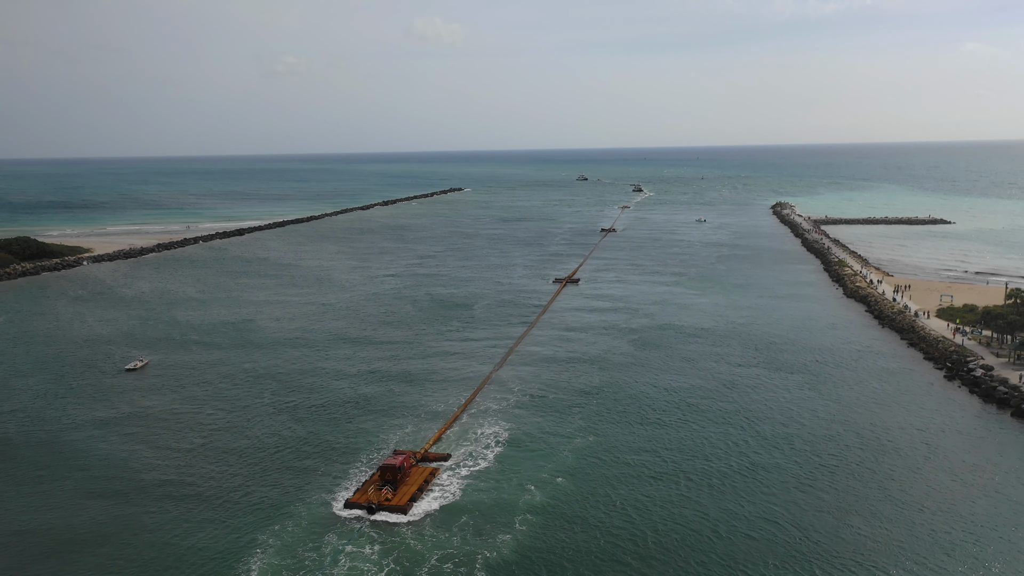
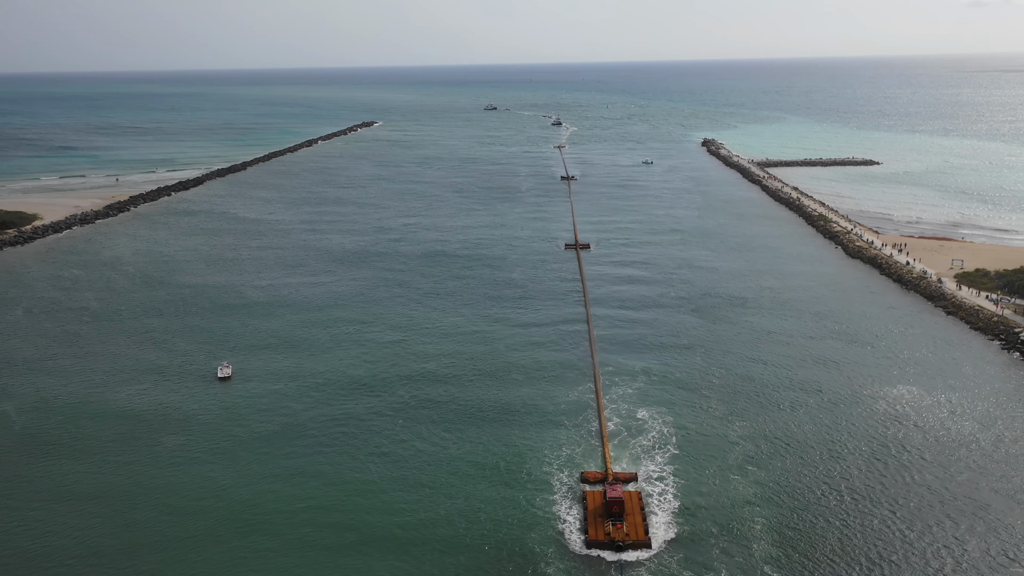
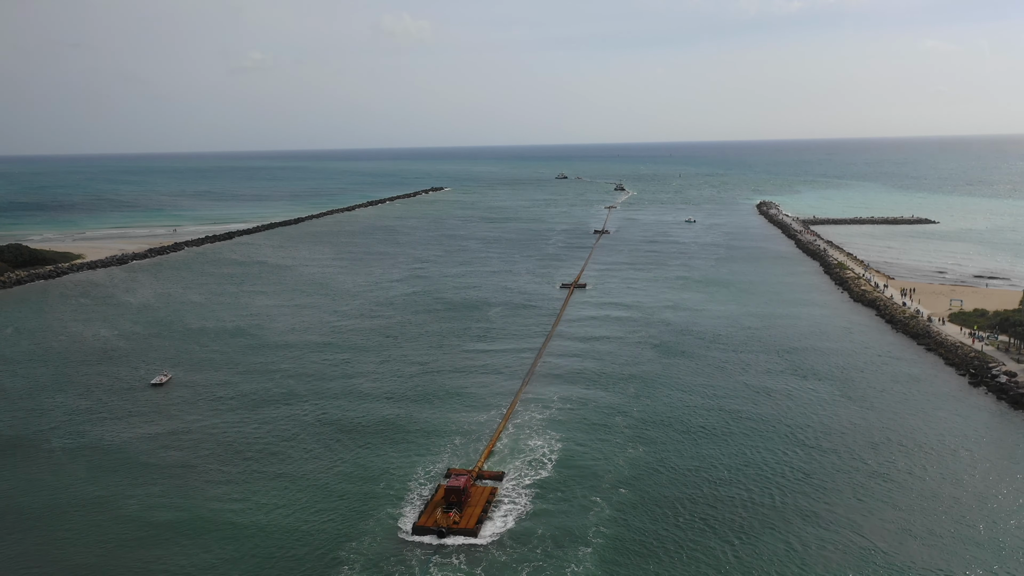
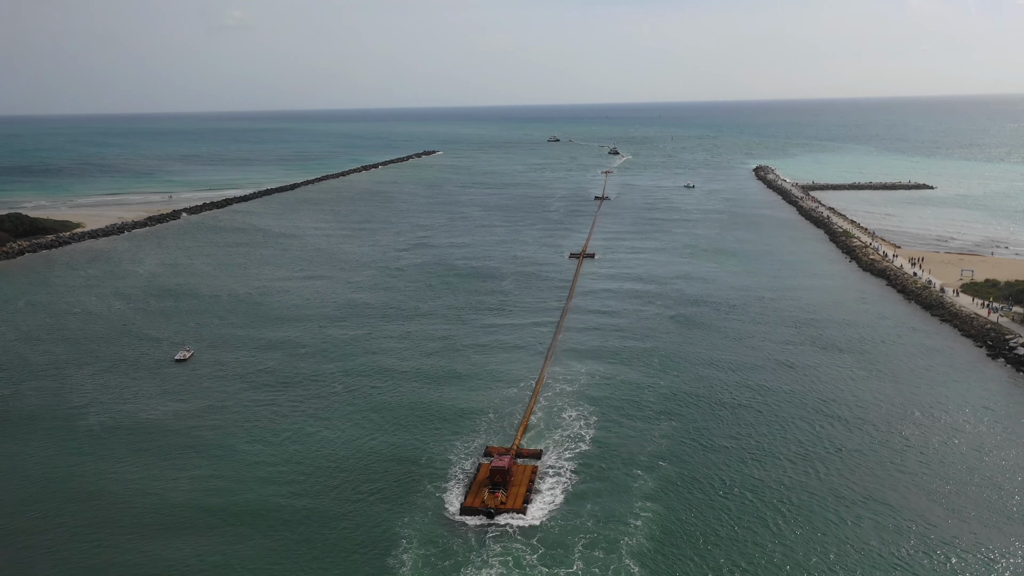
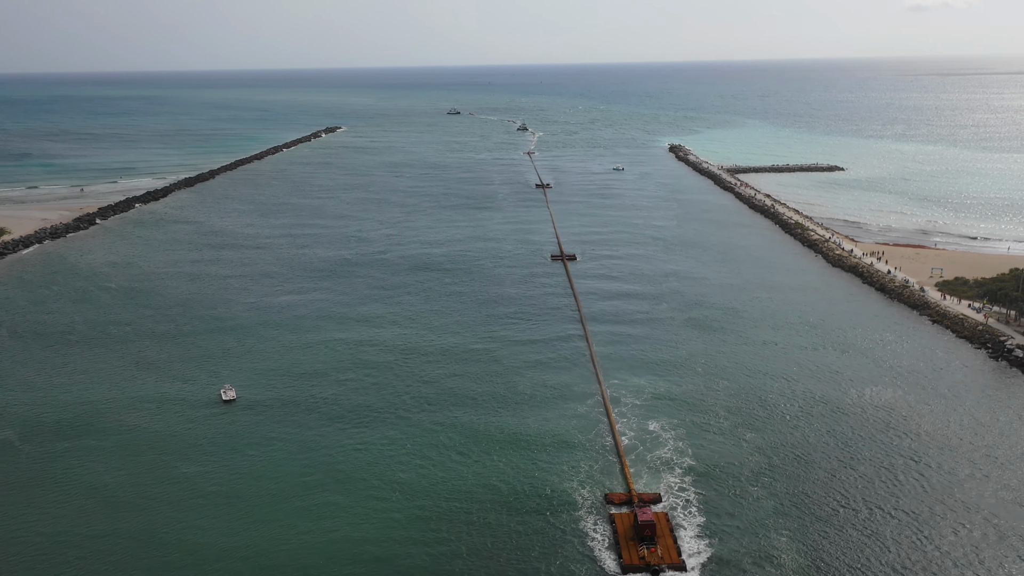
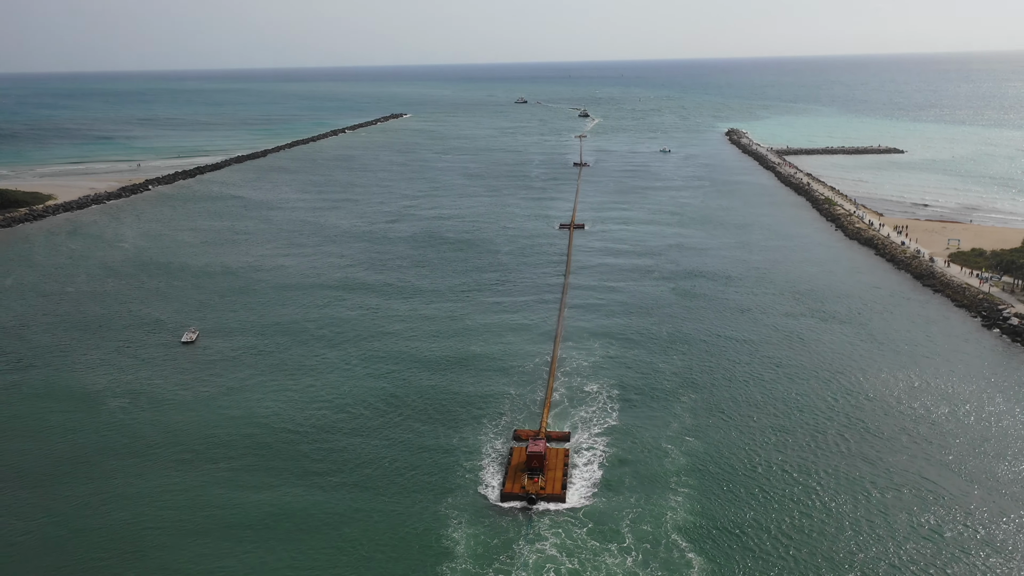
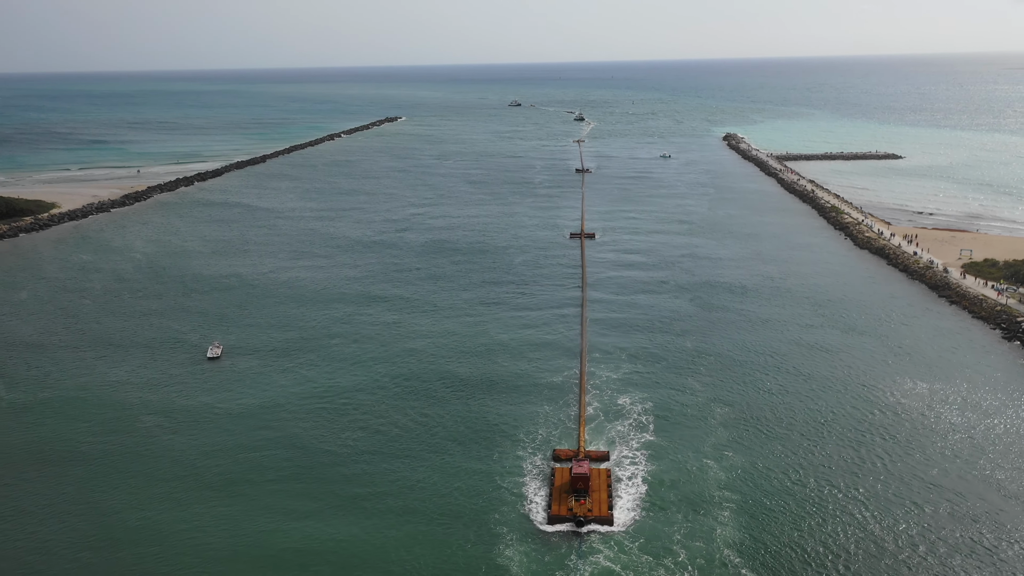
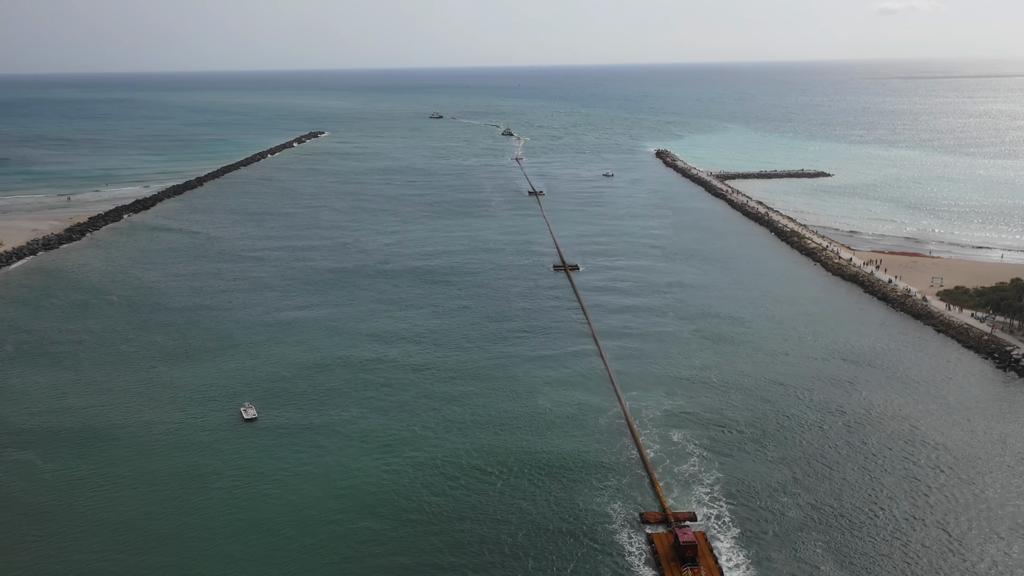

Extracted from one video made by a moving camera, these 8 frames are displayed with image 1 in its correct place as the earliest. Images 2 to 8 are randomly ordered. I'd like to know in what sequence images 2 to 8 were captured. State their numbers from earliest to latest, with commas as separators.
3, 4, 6, 7, 2, 5, 8
